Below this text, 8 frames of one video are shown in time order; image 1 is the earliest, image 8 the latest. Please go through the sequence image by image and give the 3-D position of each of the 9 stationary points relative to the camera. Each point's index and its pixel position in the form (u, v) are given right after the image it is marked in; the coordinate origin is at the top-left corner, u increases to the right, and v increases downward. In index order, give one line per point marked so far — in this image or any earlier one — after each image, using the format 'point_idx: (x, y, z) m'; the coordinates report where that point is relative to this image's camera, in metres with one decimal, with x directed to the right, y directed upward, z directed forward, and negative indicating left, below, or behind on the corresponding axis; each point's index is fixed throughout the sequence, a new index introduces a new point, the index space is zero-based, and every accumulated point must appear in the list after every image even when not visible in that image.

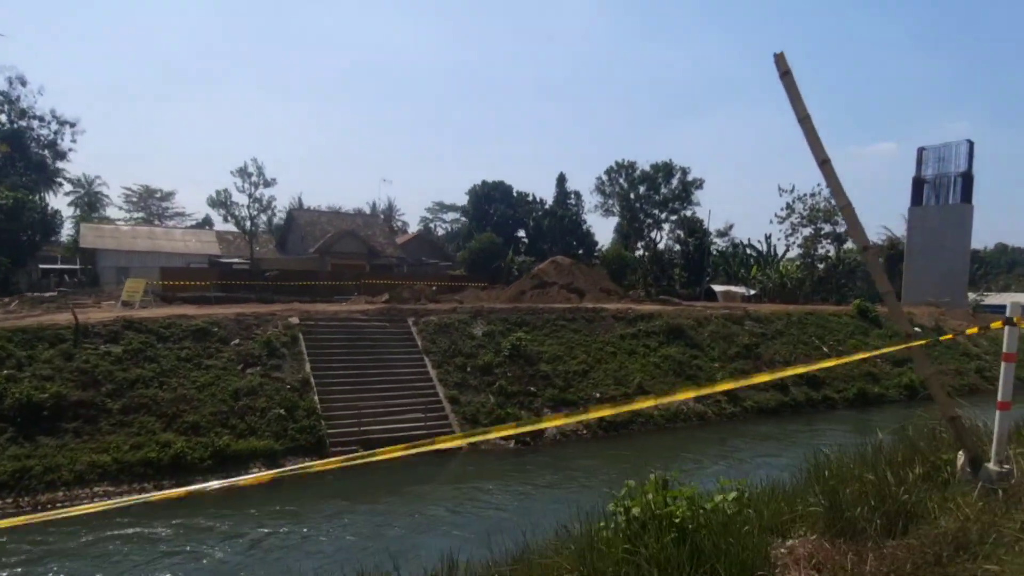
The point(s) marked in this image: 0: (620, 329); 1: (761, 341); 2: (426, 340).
0: (+2.5, -1.0, +17.5) m
1: (+6.5, -1.4, +19.3) m
2: (-1.7, -1.0, +14.4) m
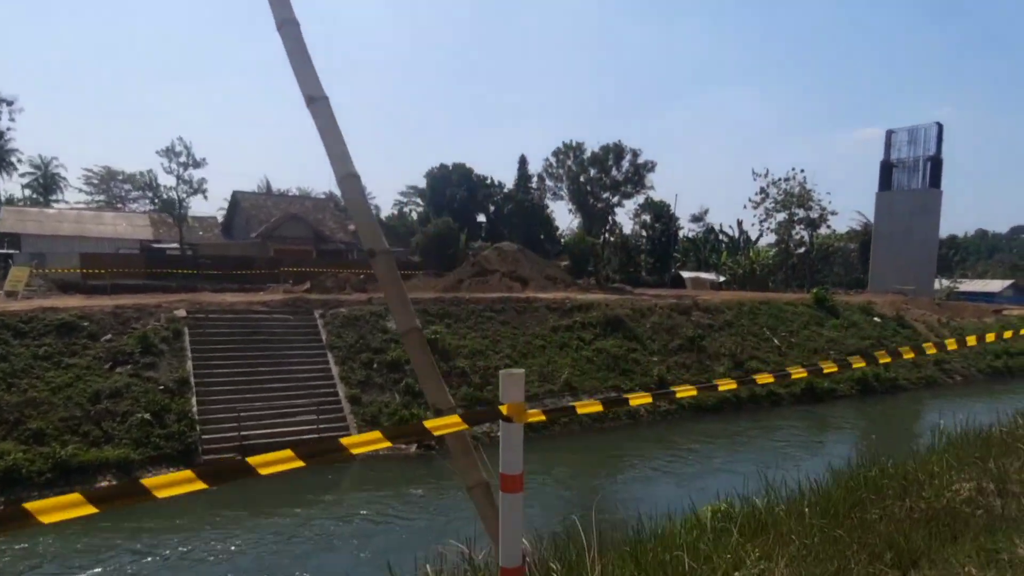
0: (+0.9, -0.7, +16.5) m
1: (+4.9, -1.2, +18.4) m
2: (-3.3, -0.8, +13.4) m
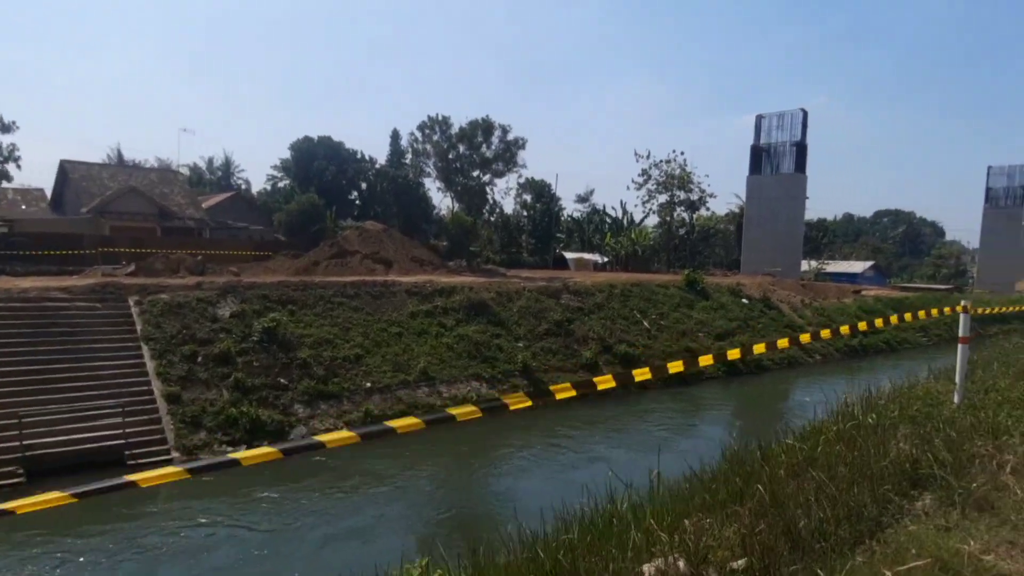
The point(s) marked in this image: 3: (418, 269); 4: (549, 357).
0: (-2.1, -0.4, +15.6) m
1: (+1.6, -0.7, +18.0) m
2: (-5.9, -0.6, +11.9) m
3: (-2.5, +0.4, +19.2) m
4: (+0.9, -1.5, +16.3) m
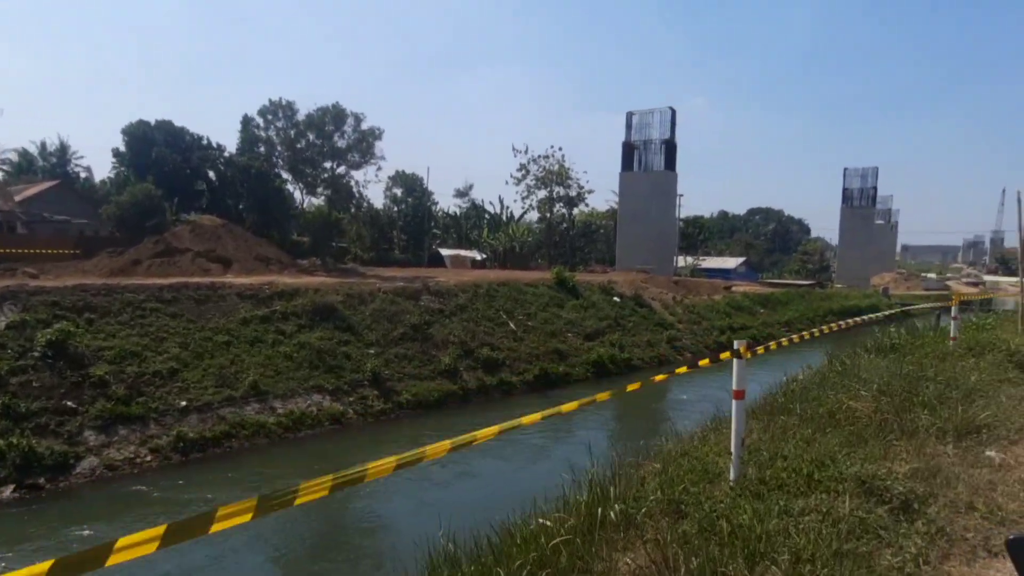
0: (-5.1, -0.4, +14.0) m
1: (-1.8, -0.8, +16.9) m
2: (-8.3, -0.7, +9.8) m
3: (-6.0, +0.4, +17.5) m
4: (-2.2, -1.6, +15.1) m
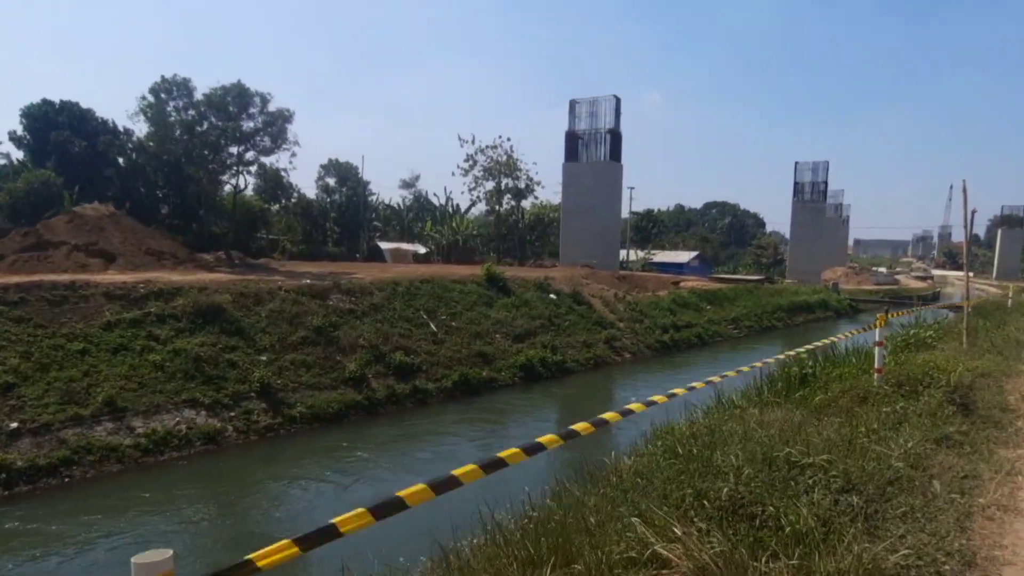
0: (-6.7, -0.4, +12.3) m
1: (-3.6, -0.7, +15.4) m
2: (-9.7, -0.7, +7.9) m
3: (-7.8, +0.4, +15.7) m
4: (-3.9, -1.5, +13.5) m
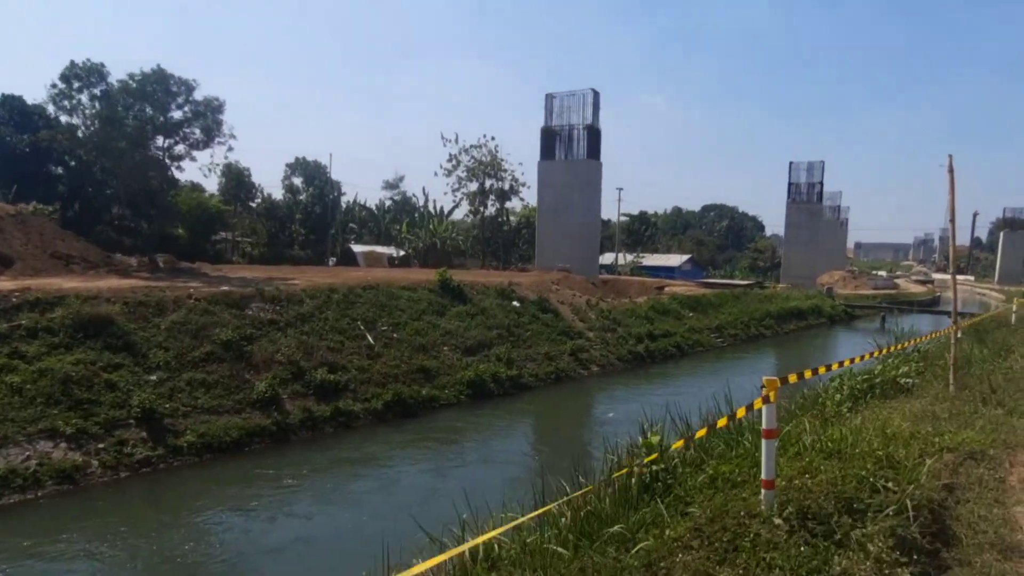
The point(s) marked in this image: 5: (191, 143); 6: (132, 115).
0: (-7.9, -0.6, +10.5) m
1: (-4.7, -0.9, +13.6) m
2: (-10.9, -0.8, +6.2) m
3: (-8.9, +0.3, +14.0) m
4: (-5.1, -1.7, +11.8) m
5: (-8.1, +3.6, +18.4) m
6: (-9.3, +4.2, +17.8) m
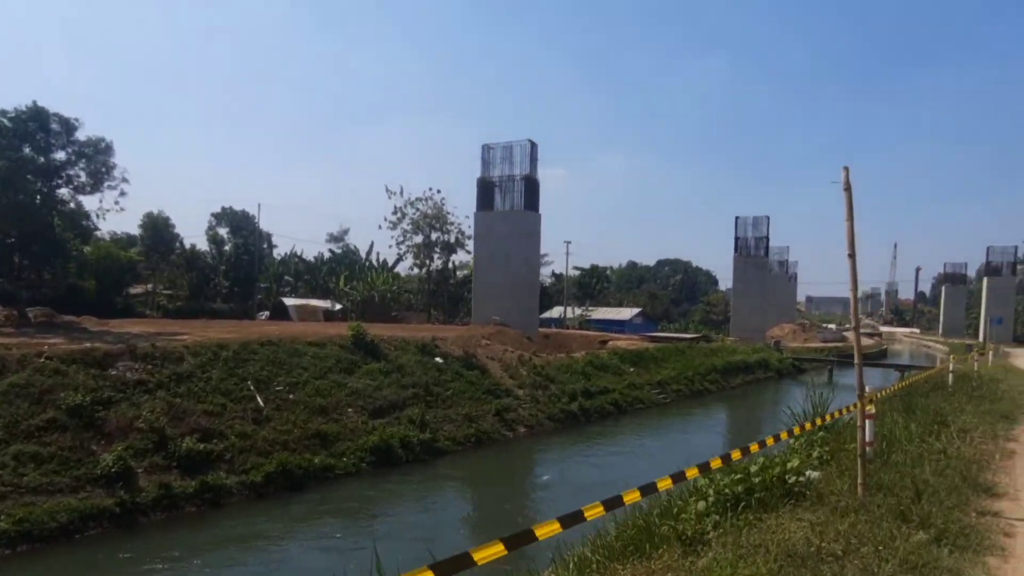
0: (-9.4, -1.3, +8.7) m
1: (-6.4, -1.8, +11.9) m
2: (-12.1, -1.2, +4.2) m
3: (-10.6, -0.7, +12.1) m
4: (-6.6, -2.5, +10.0) m
5: (-10.0, +2.4, +16.7) m
6: (-11.2, +3.0, +16.2) m
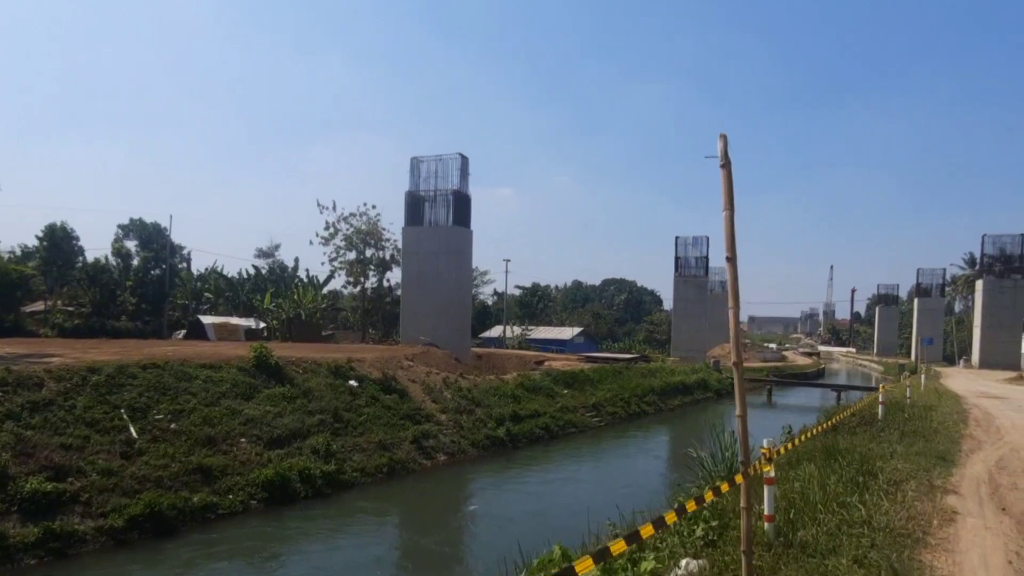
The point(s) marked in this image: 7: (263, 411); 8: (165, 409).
0: (-10.5, -1.4, +6.8) m
1: (-7.8, -2.0, +10.2) m
2: (-13.0, -1.2, +2.1) m
3: (-12.0, -0.9, +10.2) m
4: (-7.9, -2.6, +8.3) m
5: (-11.7, +2.0, +14.9) m
6: (-12.9, +2.7, +14.3) m
7: (-4.9, -2.5, +14.5) m
8: (-6.2, -2.2, +13.1) m
